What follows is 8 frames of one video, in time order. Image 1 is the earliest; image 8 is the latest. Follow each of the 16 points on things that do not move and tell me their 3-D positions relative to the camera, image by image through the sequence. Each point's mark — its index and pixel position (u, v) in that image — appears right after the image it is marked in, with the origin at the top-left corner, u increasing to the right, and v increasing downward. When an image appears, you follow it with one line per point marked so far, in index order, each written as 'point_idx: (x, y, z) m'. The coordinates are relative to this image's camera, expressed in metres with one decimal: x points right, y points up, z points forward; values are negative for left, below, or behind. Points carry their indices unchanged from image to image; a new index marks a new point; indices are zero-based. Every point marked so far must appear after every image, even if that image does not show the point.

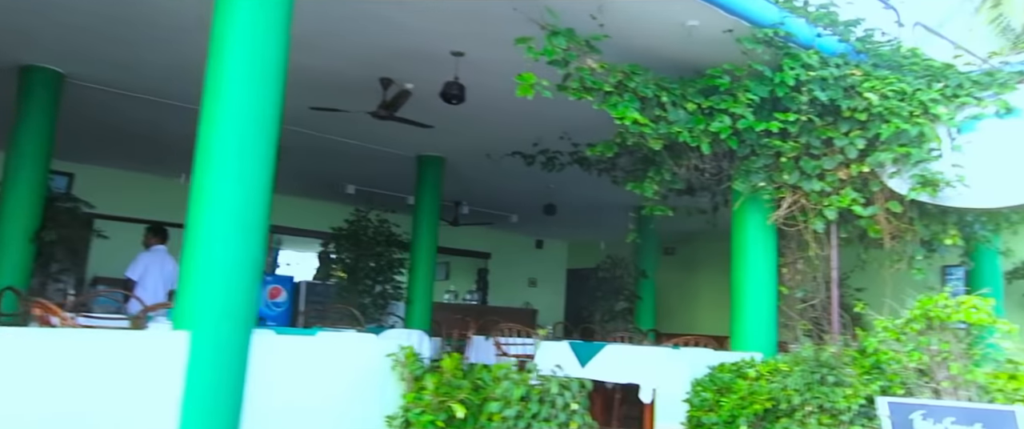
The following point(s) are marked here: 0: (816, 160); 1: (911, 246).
0: (+2.8, +0.5, +5.3) m
1: (+3.7, -0.3, +5.4) m
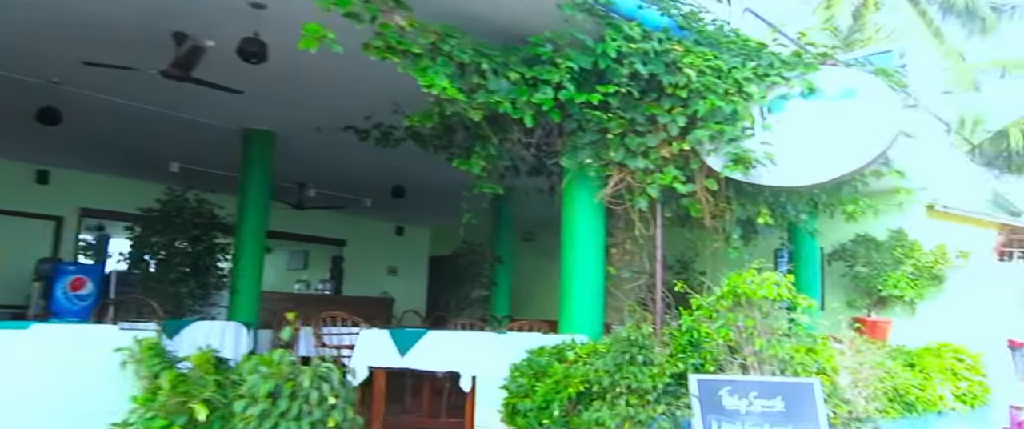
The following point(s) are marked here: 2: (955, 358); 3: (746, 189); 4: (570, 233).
0: (+1.2, +0.7, +5.2) m
1: (+2.0, -0.1, +5.4) m
2: (+5.1, -1.6, +6.7) m
3: (+2.1, +0.2, +5.4) m
4: (+0.5, -0.2, +5.5) m
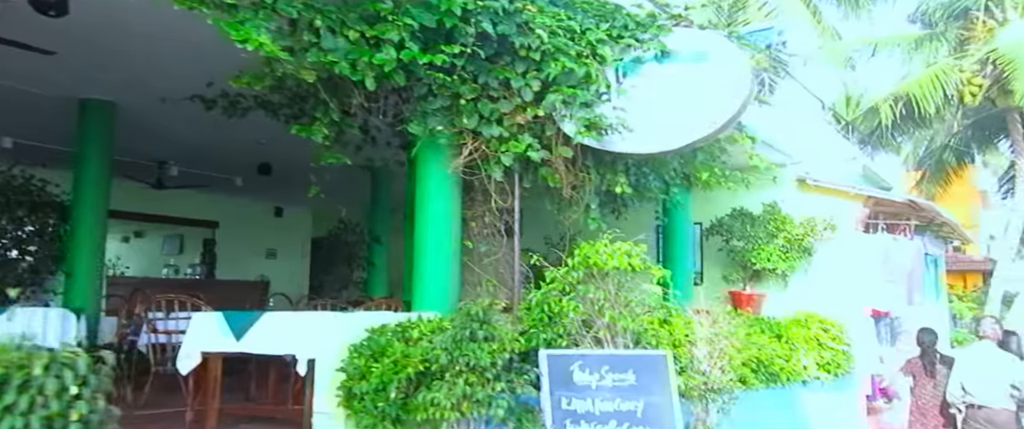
0: (-0.1, +0.9, +4.9) m
1: (+0.7, +0.2, +5.2) m
2: (+3.6, -1.3, +6.9) m
3: (+0.8, +0.5, +5.2) m
4: (-0.8, +0.1, +5.2) m
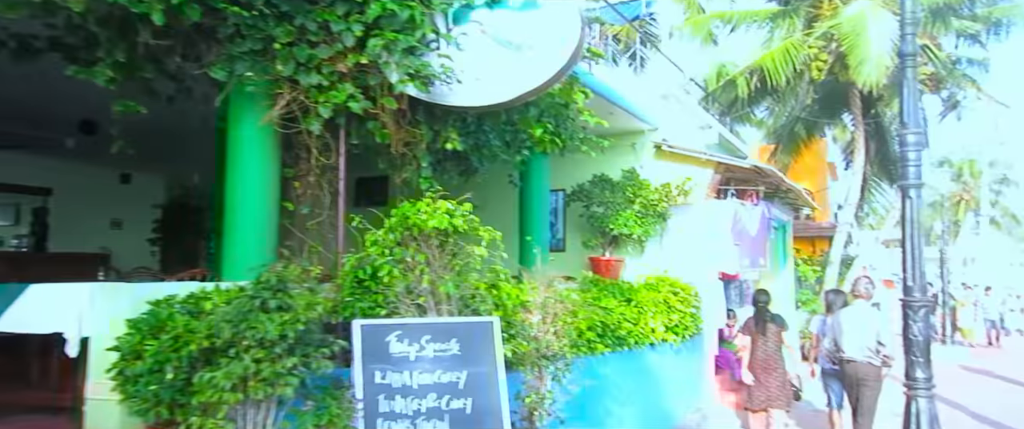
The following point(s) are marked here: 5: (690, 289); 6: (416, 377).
0: (-1.5, +1.3, +4.4) m
1: (-0.7, +0.5, +4.9) m
2: (+1.9, -0.9, +7.0) m
3: (-0.6, +0.8, +4.9) m
4: (-2.2, +0.4, +4.6) m
5: (+2.2, -0.9, +7.1) m
6: (-0.7, -1.1, +4.0) m
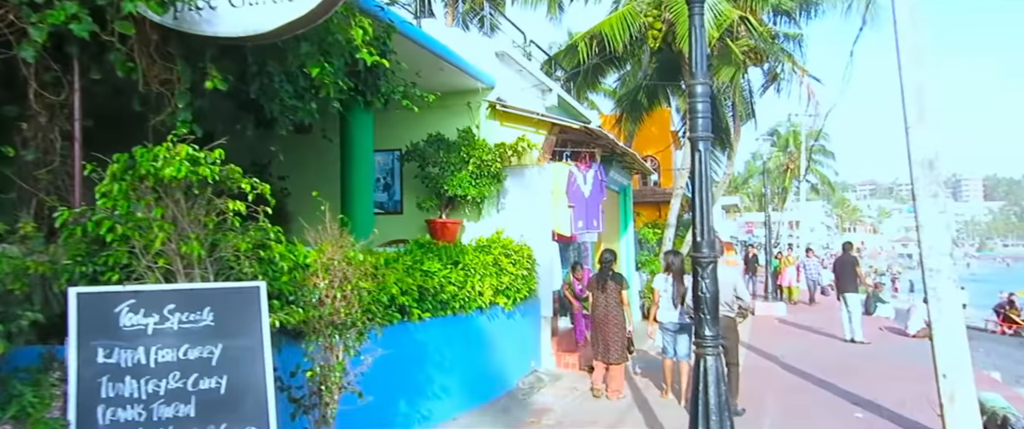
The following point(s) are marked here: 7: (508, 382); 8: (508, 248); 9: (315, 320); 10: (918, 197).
0: (-3.0, +1.6, +3.5) m
1: (-2.3, +0.8, +4.1) m
2: (-0.1, -0.5, +6.8) m
3: (-2.2, +1.2, +4.2) m
4: (-3.7, +0.7, +3.6) m
5: (+0.1, -0.4, +7.0) m
6: (-2.1, -0.8, +3.4) m
7: (0.0, -1.9, +6.6) m
8: (0.0, -0.4, +6.8) m
9: (-1.4, -0.7, +4.2) m
10: (+3.0, +0.1, +4.3) m
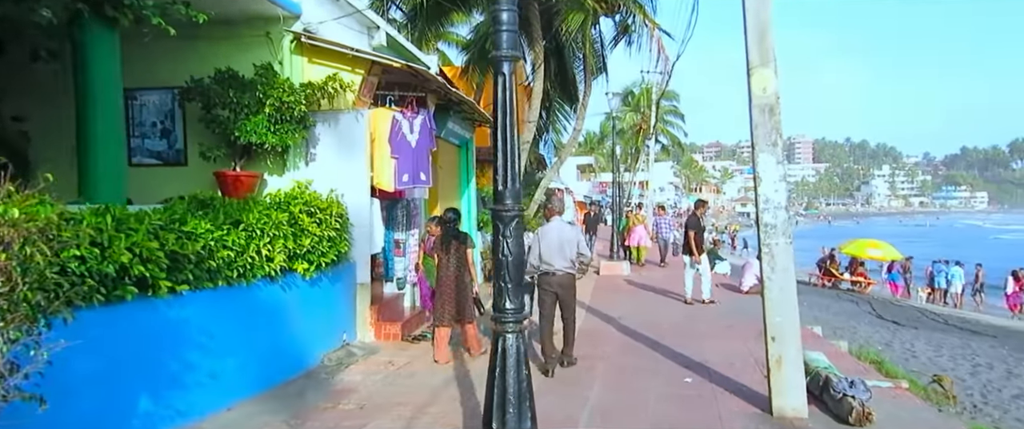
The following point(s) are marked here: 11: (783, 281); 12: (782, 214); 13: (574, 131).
0: (-4.2, +1.8, +1.7) m
1: (-3.6, +1.1, +2.5) m
2: (-2.0, 0.0, +5.6) m
3: (-3.5, +1.5, +2.5) m
4: (-4.9, +1.0, +1.7) m
5: (-1.8, +0.1, +5.9) m
6: (-3.2, -0.5, +1.9) m
7: (-1.9, -1.4, +5.5) m
8: (-1.9, +0.1, +5.6) m
9: (-2.7, -0.4, +2.9) m
10: (+1.6, +0.5, +3.8) m
11: (+1.7, -0.4, +3.7) m
12: (+1.7, 0.0, +3.7) m
13: (+1.3, +1.7, +11.9) m
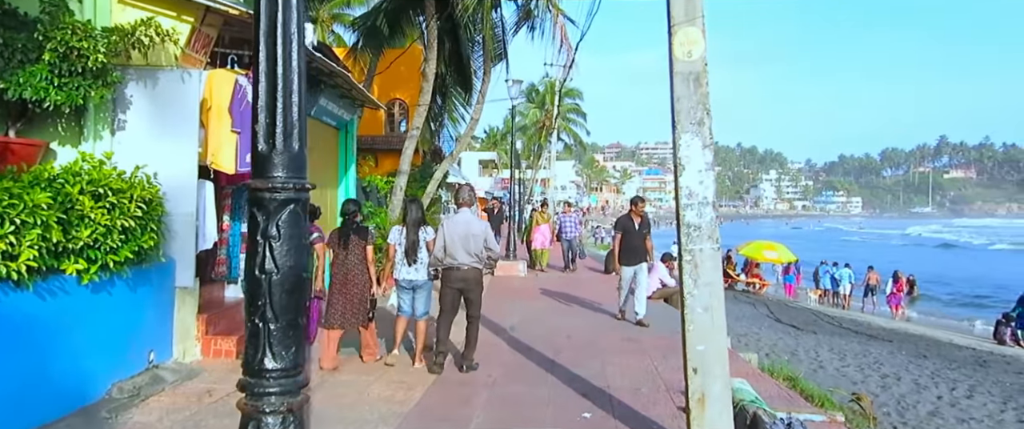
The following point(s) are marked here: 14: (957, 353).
0: (-4.5, +2.0, 0.0) m
1: (-4.1, +1.3, +0.9) m
2: (-3.0, +0.1, +4.2) m
3: (-4.0, +1.6, +0.9) m
4: (-5.2, +1.1, -0.1) m
5: (-2.8, +0.2, +4.5) m
6: (-3.7, -0.4, +0.4) m
7: (-2.9, -1.3, +4.1) m
8: (-2.9, +0.2, +4.2) m
9: (-3.3, -0.3, +1.4) m
10: (+0.9, +0.5, +3.0) m
11: (+1.0, -0.4, +2.9) m
12: (+1.0, 0.0, +2.9) m
13: (-0.7, +1.8, +10.9) m
14: (+7.7, -2.4, +10.1) m
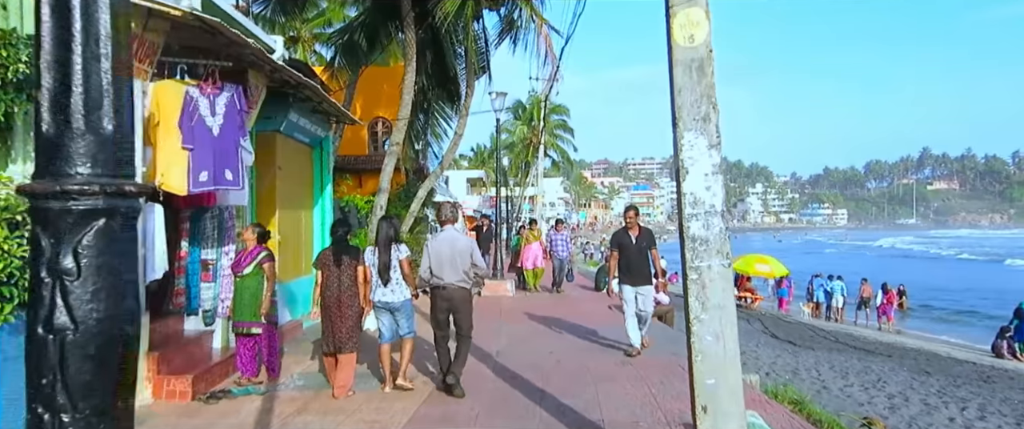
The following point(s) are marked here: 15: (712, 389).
0: (-4.6, +1.9, -0.3) m
1: (-4.2, +1.2, +0.5) m
2: (-3.1, -0.1, +3.8) m
3: (-4.0, +1.5, +0.6) m
4: (-5.2, +1.0, -0.5) m
5: (-3.0, 0.0, +4.1) m
6: (-3.7, -0.5, 0.0) m
7: (-3.0, -1.5, +3.7) m
8: (-3.1, 0.0, +3.9) m
9: (-3.3, -0.4, +1.0) m
10: (+0.8, +0.4, +2.7) m
11: (+0.9, -0.5, +2.5) m
12: (+0.9, -0.1, +2.6) m
13: (-1.0, +1.4, +10.7) m
14: (+7.5, -2.6, +9.8) m
15: (+0.8, -0.7, +2.5) m
